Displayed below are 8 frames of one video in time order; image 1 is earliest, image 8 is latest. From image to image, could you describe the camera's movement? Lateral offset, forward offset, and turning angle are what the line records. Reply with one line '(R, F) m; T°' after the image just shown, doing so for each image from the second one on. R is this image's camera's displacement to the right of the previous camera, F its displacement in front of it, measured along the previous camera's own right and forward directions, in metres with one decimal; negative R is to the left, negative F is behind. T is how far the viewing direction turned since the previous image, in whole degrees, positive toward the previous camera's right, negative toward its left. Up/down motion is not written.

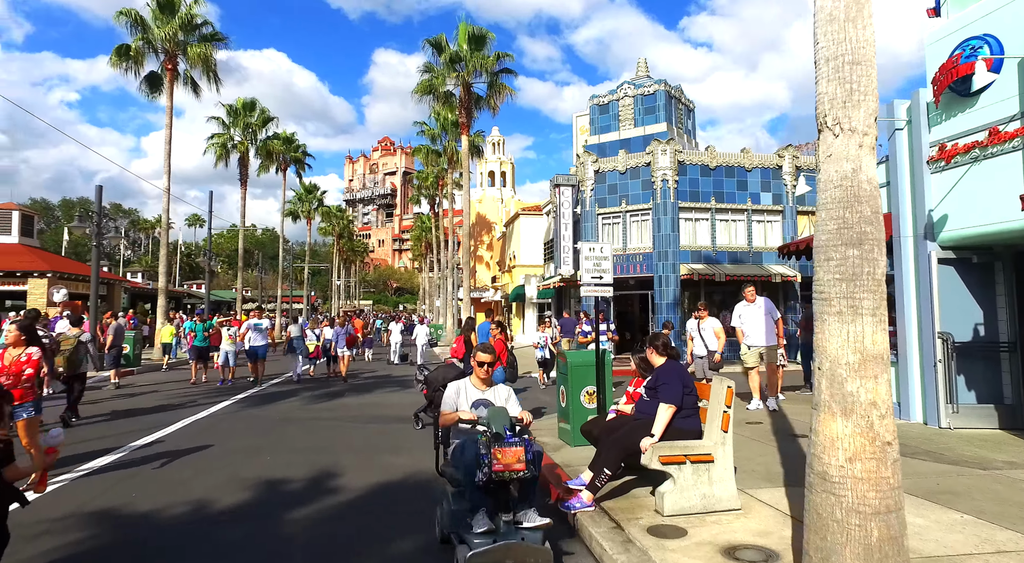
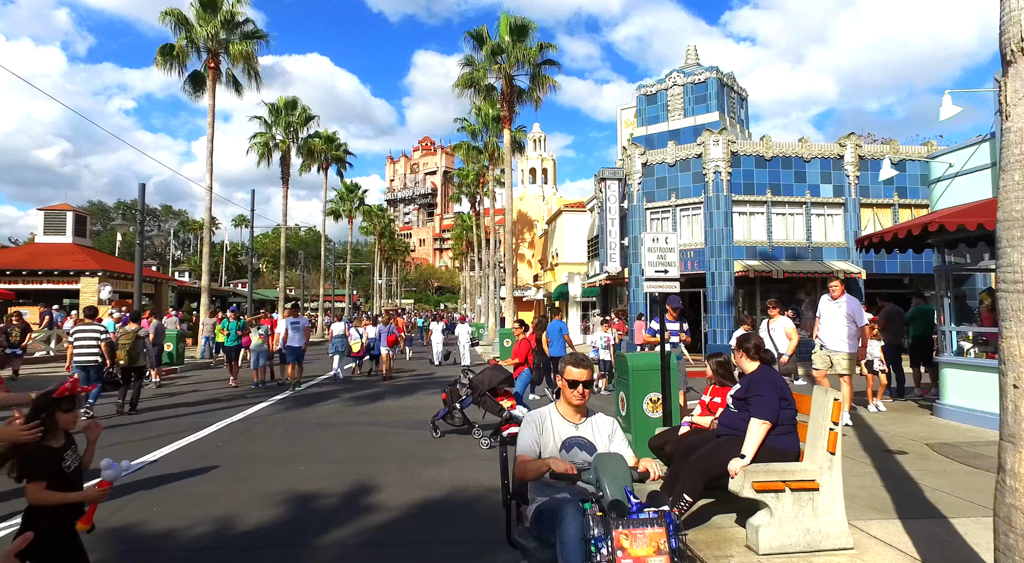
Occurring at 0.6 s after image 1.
(-0.1, +0.7) m; -4°
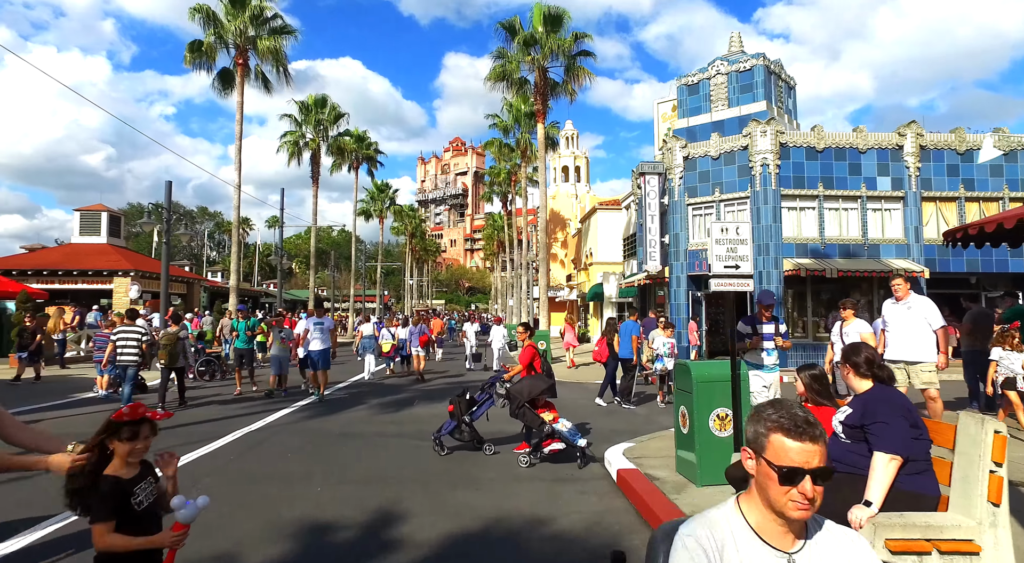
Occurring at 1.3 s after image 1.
(-0.1, +0.9) m; -3°
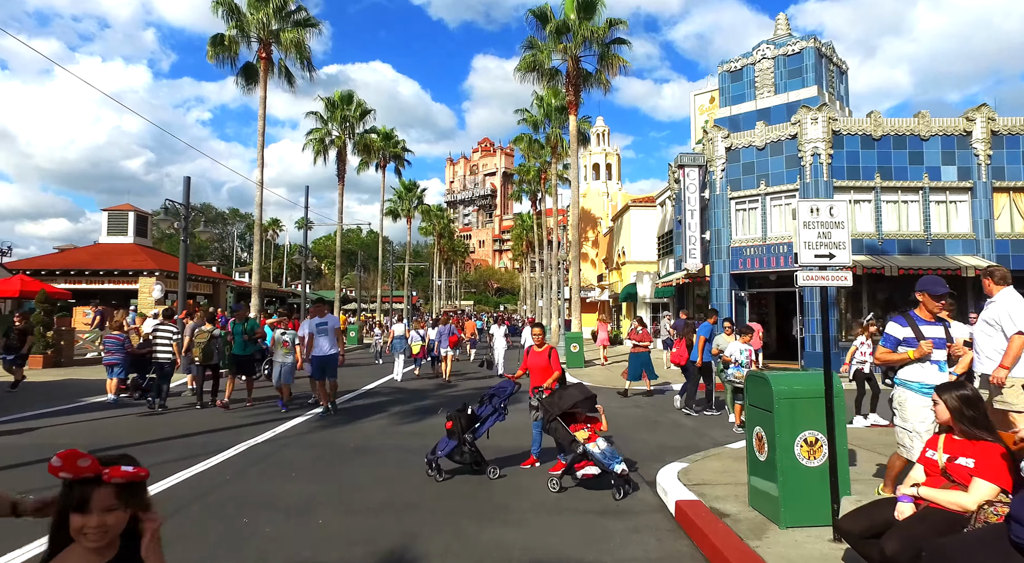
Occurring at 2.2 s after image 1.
(-0.1, +1.0) m; -3°
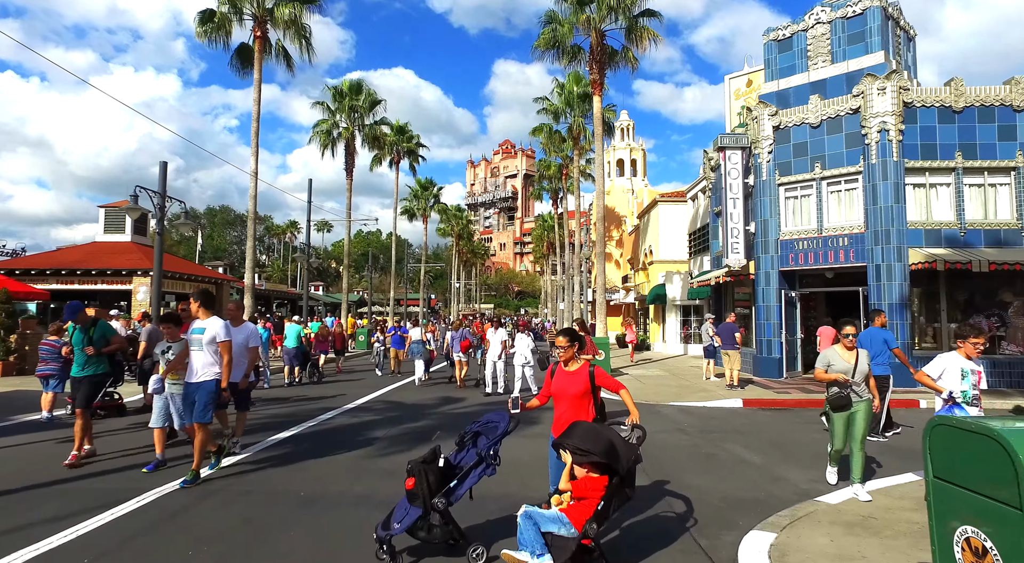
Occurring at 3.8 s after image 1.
(+0.1, +2.3) m; -2°
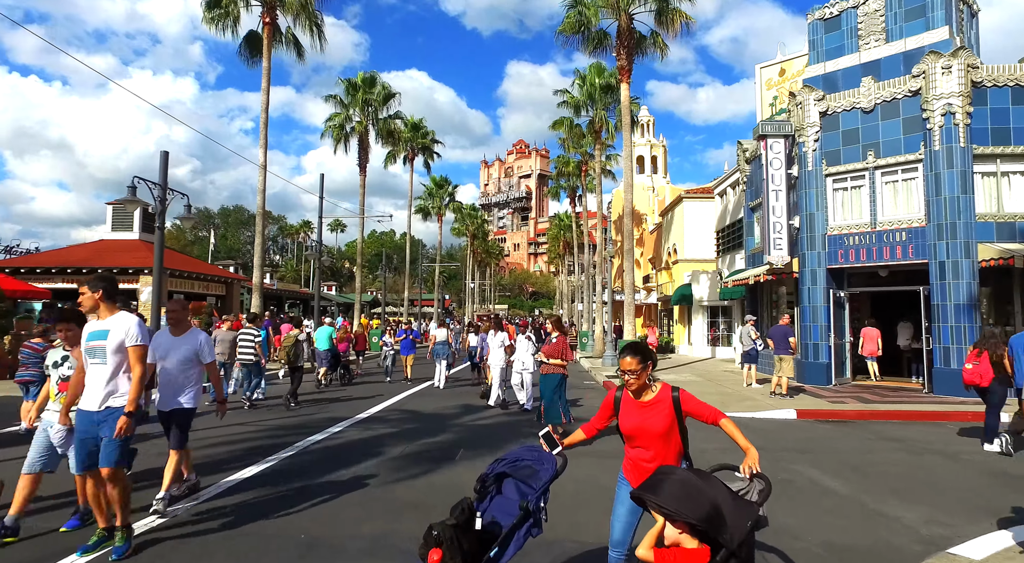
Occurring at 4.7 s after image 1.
(-0.3, +1.2) m; -1°
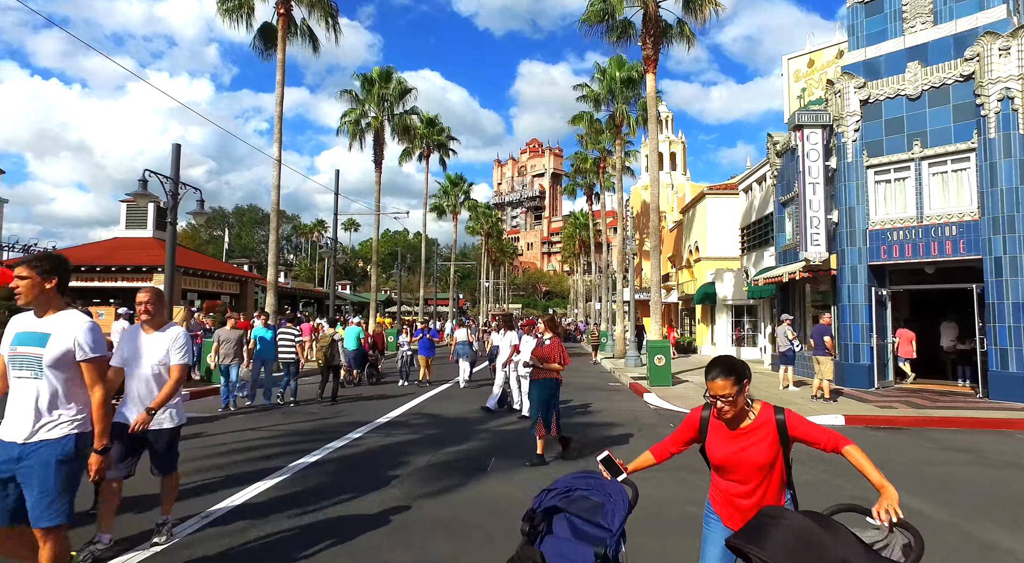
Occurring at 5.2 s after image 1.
(-0.3, +0.7) m; -1°
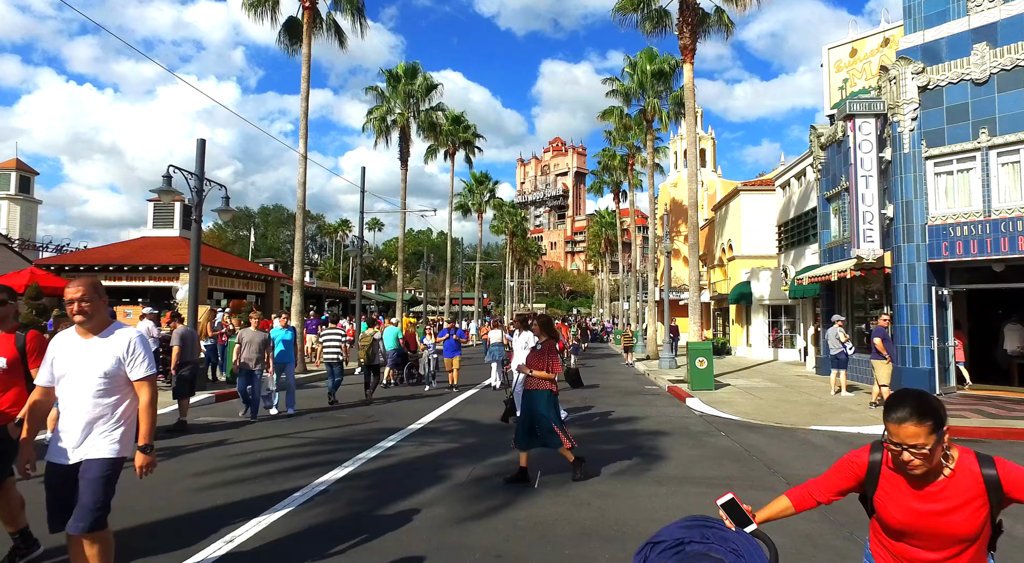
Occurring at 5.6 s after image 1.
(-0.3, +0.7) m; -2°
